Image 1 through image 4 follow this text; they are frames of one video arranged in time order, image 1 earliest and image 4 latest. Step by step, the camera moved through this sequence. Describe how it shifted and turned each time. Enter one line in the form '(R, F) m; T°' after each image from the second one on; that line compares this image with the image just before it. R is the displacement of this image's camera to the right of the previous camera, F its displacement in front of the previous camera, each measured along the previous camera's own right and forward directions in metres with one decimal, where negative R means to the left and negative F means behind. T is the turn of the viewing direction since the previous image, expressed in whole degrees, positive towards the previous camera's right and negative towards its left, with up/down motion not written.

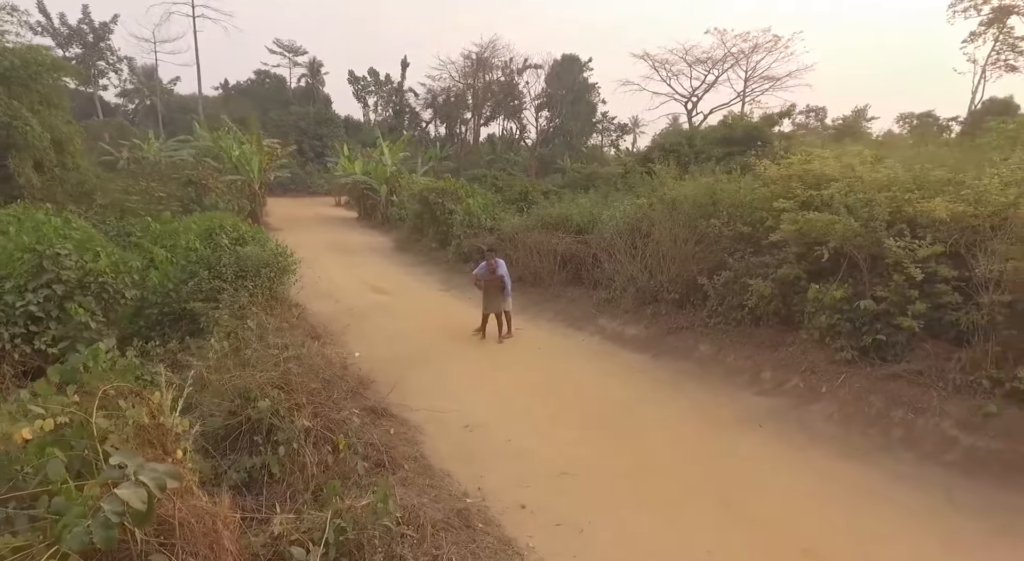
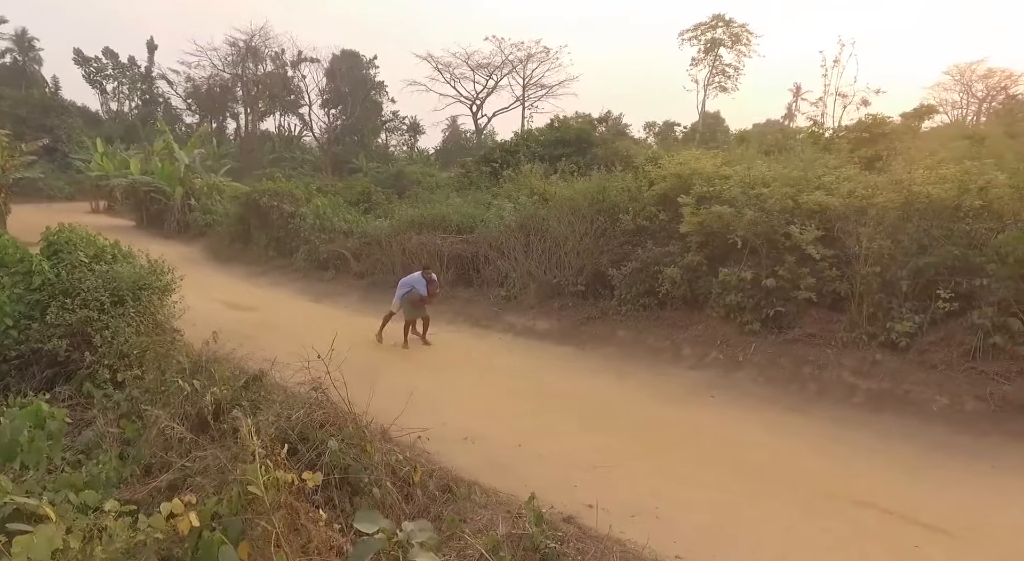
(-1.7, +0.4) m; +21°
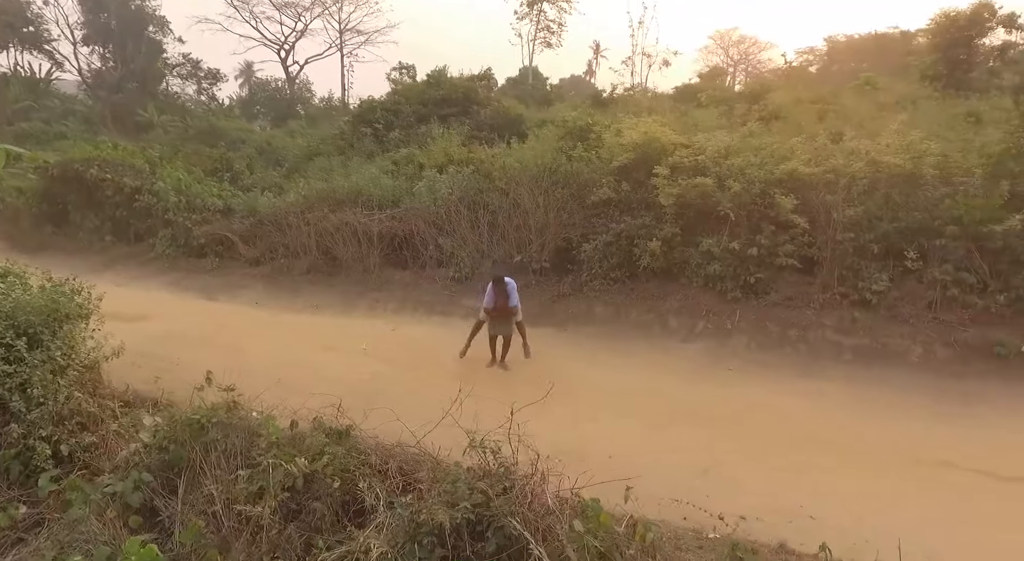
(-1.9, +0.9) m; +18°
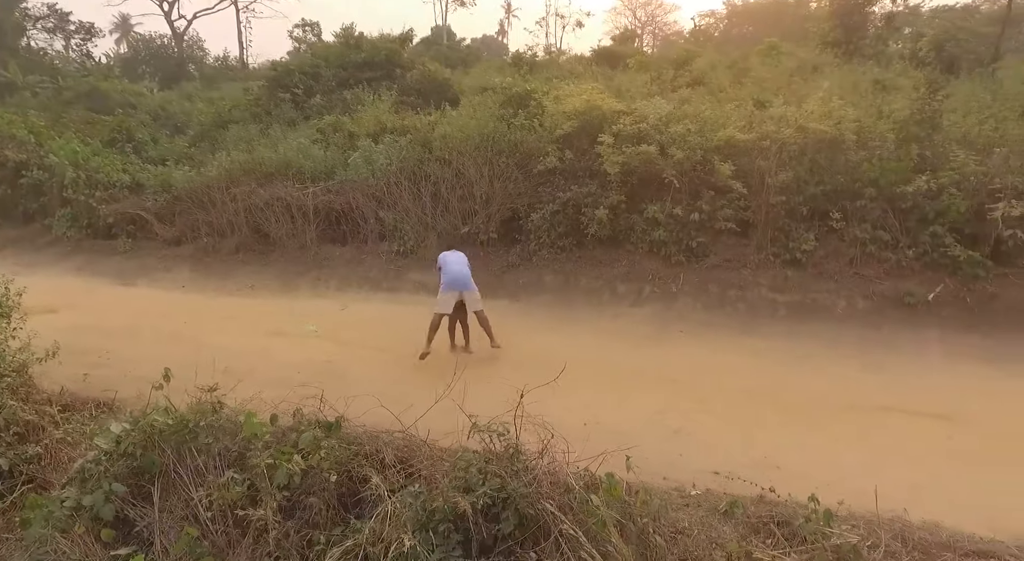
(-0.4, +0.1) m; +8°
